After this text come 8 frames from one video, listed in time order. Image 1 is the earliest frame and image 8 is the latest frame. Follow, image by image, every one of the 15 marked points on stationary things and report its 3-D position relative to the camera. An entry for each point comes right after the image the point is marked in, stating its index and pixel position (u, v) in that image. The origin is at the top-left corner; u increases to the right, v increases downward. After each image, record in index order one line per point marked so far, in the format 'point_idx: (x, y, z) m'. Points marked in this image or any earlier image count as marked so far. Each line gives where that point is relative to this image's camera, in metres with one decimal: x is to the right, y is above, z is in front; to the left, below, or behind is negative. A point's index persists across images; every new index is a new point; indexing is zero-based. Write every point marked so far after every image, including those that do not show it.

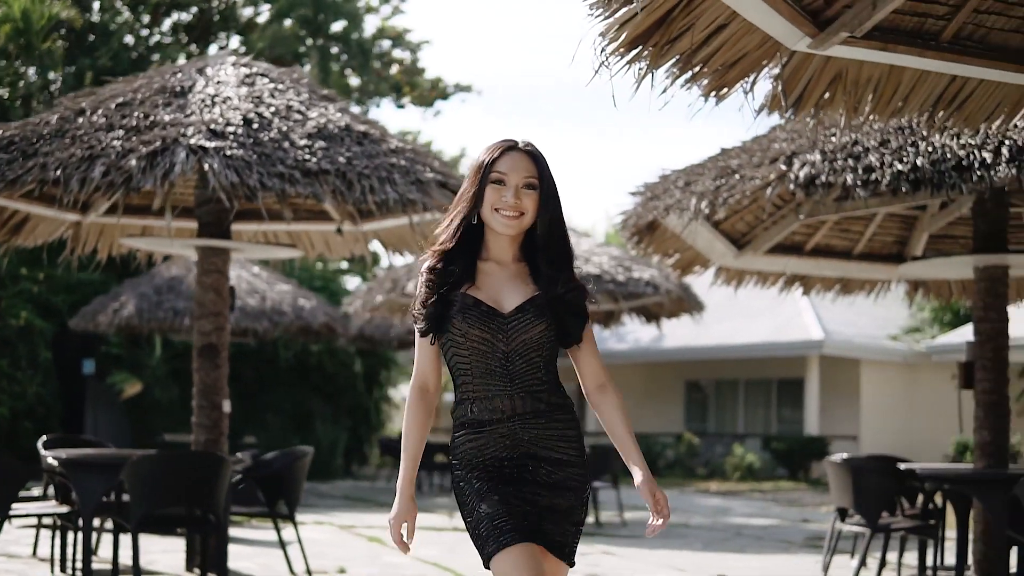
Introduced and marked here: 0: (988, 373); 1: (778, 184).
0: (+2.1, -0.4, +8.2) m
1: (+1.1, +0.4, +7.5) m
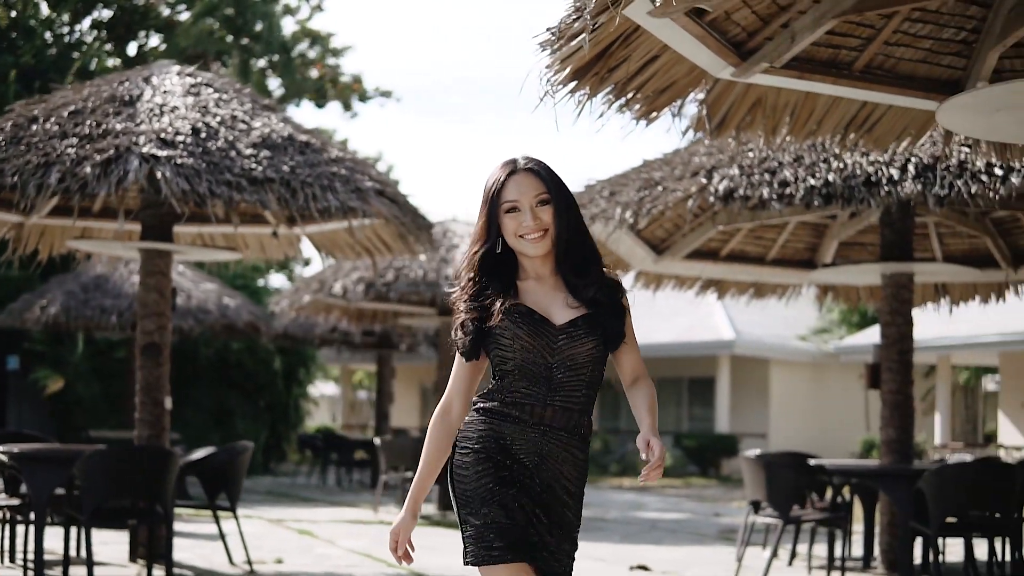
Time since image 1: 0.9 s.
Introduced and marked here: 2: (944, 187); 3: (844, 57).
0: (+1.8, -0.4, +8.7) m
1: (+0.8, +0.4, +8.0) m
2: (+1.7, +0.4, +7.5) m
3: (+1.0, +0.7, +5.5) m
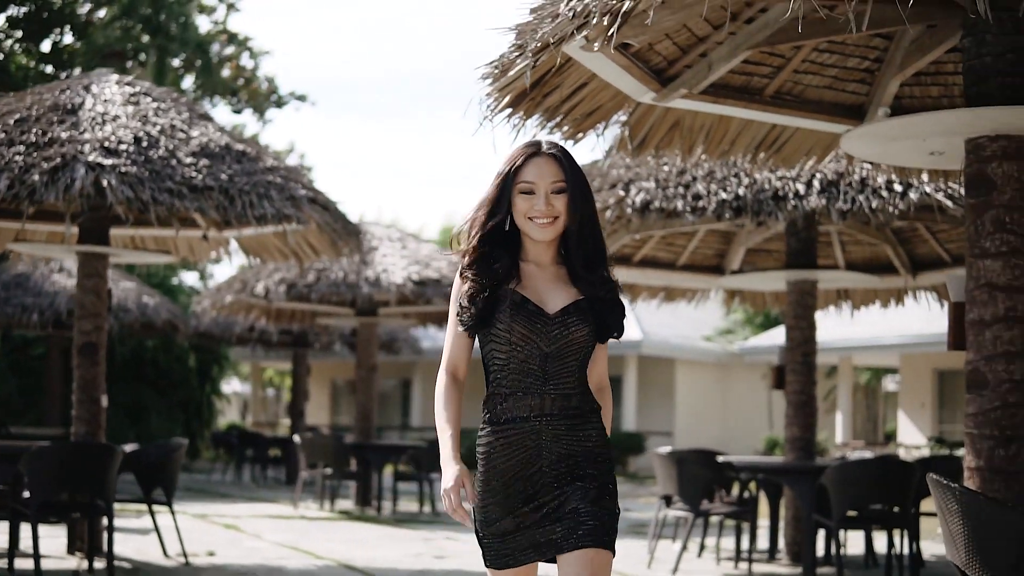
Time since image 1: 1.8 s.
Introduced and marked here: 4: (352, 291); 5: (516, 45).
0: (+1.4, -0.4, +9.2) m
1: (+0.5, +0.3, +8.4) m
2: (+1.4, +0.4, +7.9) m
3: (+0.8, +0.7, +5.9) m
4: (-1.2, 0.0, +13.5) m
5: (0.0, +0.6, +4.7) m
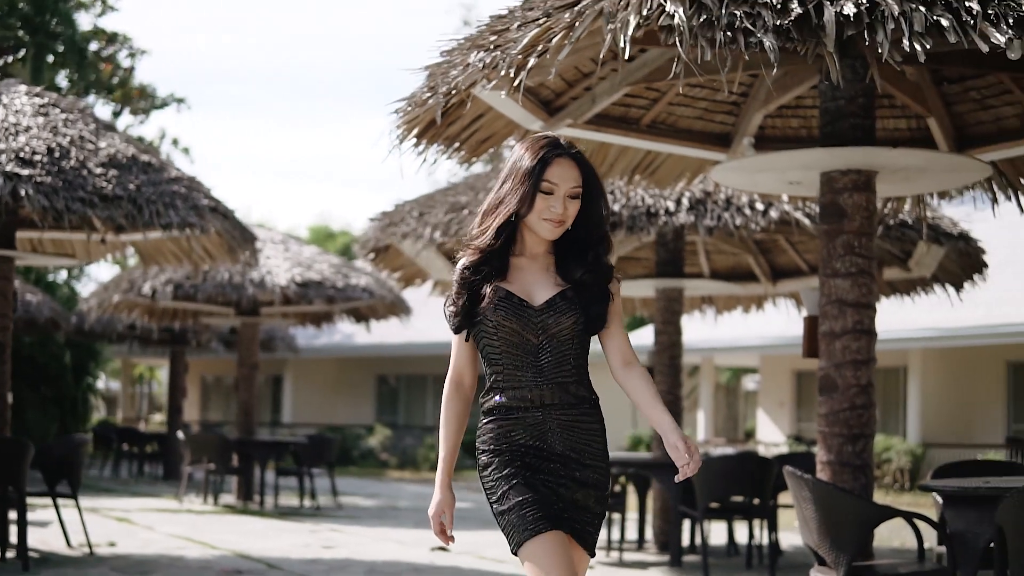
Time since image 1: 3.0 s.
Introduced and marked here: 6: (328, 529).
0: (+0.8, -0.5, +9.8) m
1: (-0.1, +0.3, +9.0) m
2: (+0.9, +0.3, +8.6) m
3: (+0.4, +0.6, +6.5) m
4: (-2.1, 0.0, +14.0) m
5: (-0.2, +0.6, +5.2) m
6: (-1.1, -1.5, +11.4) m
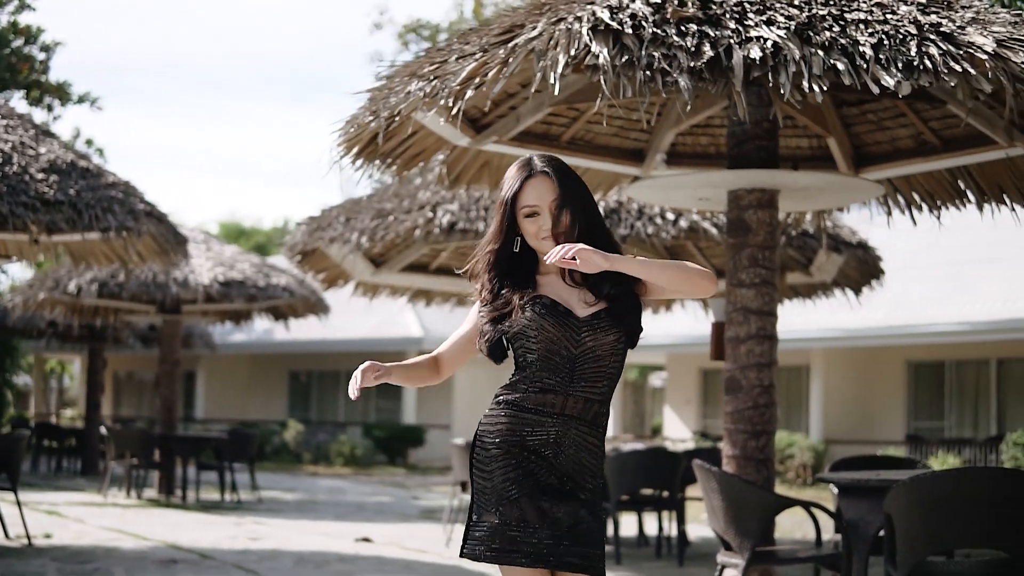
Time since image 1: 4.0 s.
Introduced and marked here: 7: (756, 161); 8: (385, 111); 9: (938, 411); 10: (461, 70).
0: (+0.4, -0.5, +10.3) m
1: (-0.4, +0.3, +9.4) m
2: (+0.6, +0.3, +9.1) m
3: (+0.2, +0.6, +7.0) m
4: (-2.7, 0.0, +14.3) m
5: (-0.4, +0.5, +5.7) m
6: (-1.6, -1.5, +11.8) m
7: (+0.8, +0.4, +5.9) m
8: (-0.4, +0.5, +5.4) m
9: (+4.0, -1.2, +17.5) m
10: (-0.1, +0.6, +5.0) m
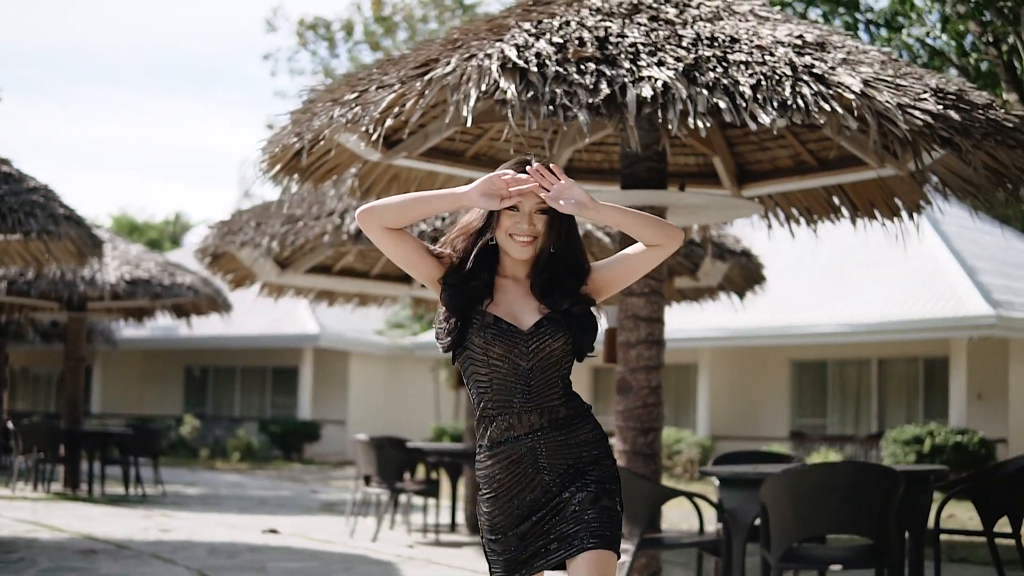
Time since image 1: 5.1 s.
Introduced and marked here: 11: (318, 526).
0: (-0.2, -0.5, +10.8) m
1: (-1.0, +0.3, +9.9) m
2: (+0.1, +0.3, +9.6) m
3: (-0.2, +0.6, +7.5) m
4: (-3.5, 0.0, +14.7) m
5: (-0.7, +0.5, +6.1) m
6: (-2.3, -1.5, +12.2) m
7: (+0.5, +0.4, +6.5) m
8: (-0.6, +0.5, +5.9) m
9: (+3.0, -1.2, +18.2) m
10: (-0.4, +0.6, +5.5) m
11: (-1.2, -1.5, +11.5) m
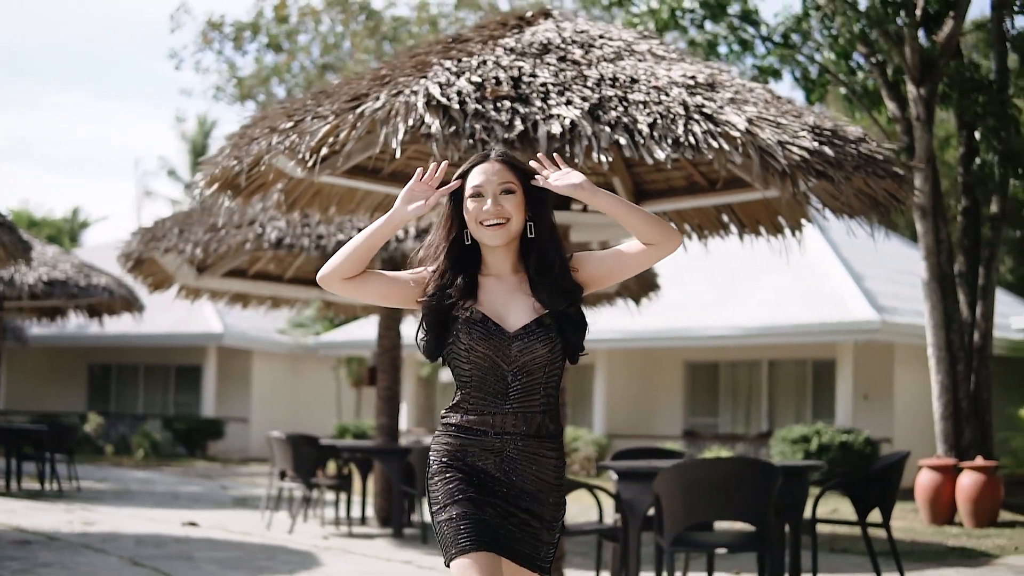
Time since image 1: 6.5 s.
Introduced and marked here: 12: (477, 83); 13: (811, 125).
0: (-0.7, -0.5, +11.4) m
1: (-1.4, +0.3, +10.4) m
2: (-0.4, +0.2, +10.2) m
3: (-0.6, +0.5, +8.1) m
4: (-4.3, 0.0, +15.1) m
5: (-1.0, +0.5, +6.7) m
6: (-2.9, -1.5, +12.7) m
7: (+0.2, +0.3, +7.1) m
8: (-0.9, +0.5, +6.5) m
9: (+2.1, -1.2, +19.0) m
10: (-0.6, +0.5, +6.1) m
11: (-1.8, -1.5, +12.0) m
12: (-0.1, +0.7, +6.0) m
13: (+1.0, +0.6, +6.4) m
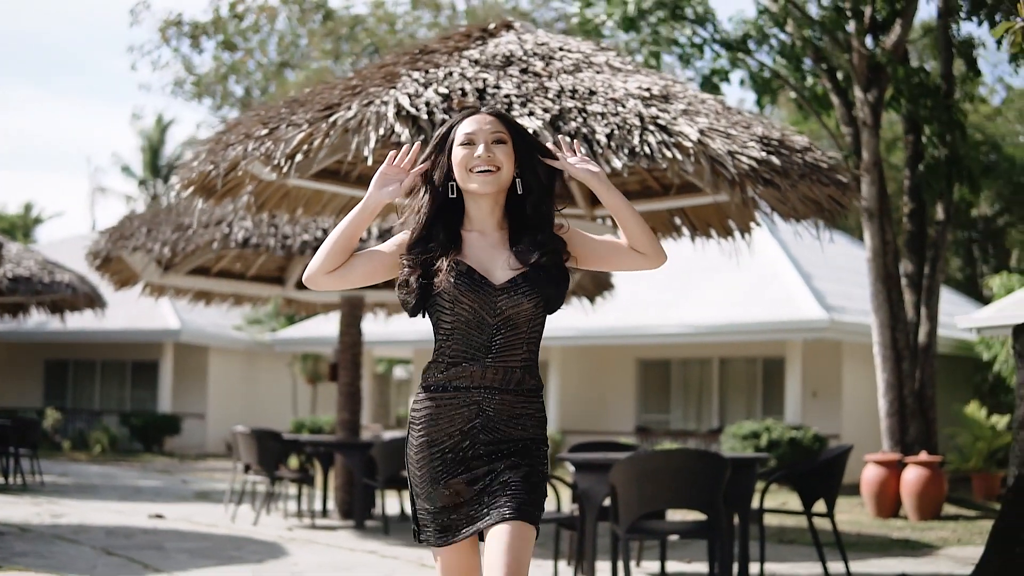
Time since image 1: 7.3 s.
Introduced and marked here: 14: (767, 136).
0: (-1.0, -0.5, +11.7) m
1: (-1.7, +0.3, +10.7) m
2: (-0.6, +0.2, +10.5) m
3: (-0.7, +0.5, +8.4) m
4: (-4.6, 0.0, +15.3) m
5: (-1.1, +0.5, +7.0) m
6: (-3.2, -1.5, +12.9) m
7: (0.0, +0.3, +7.4) m
8: (-1.1, +0.5, +6.8) m
9: (+1.6, -1.2, +19.4) m
10: (-0.8, +0.5, +6.4) m
11: (-2.1, -1.5, +12.3) m
12: (-0.2, +0.7, +6.3) m
13: (+0.9, +0.6, +6.8) m
14: (+0.9, +0.6, +6.8) m
